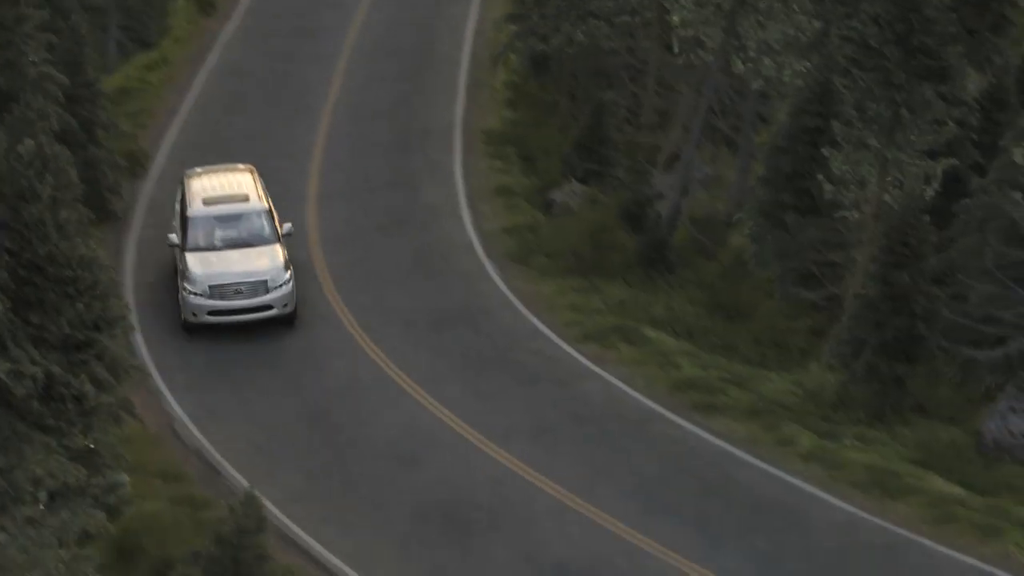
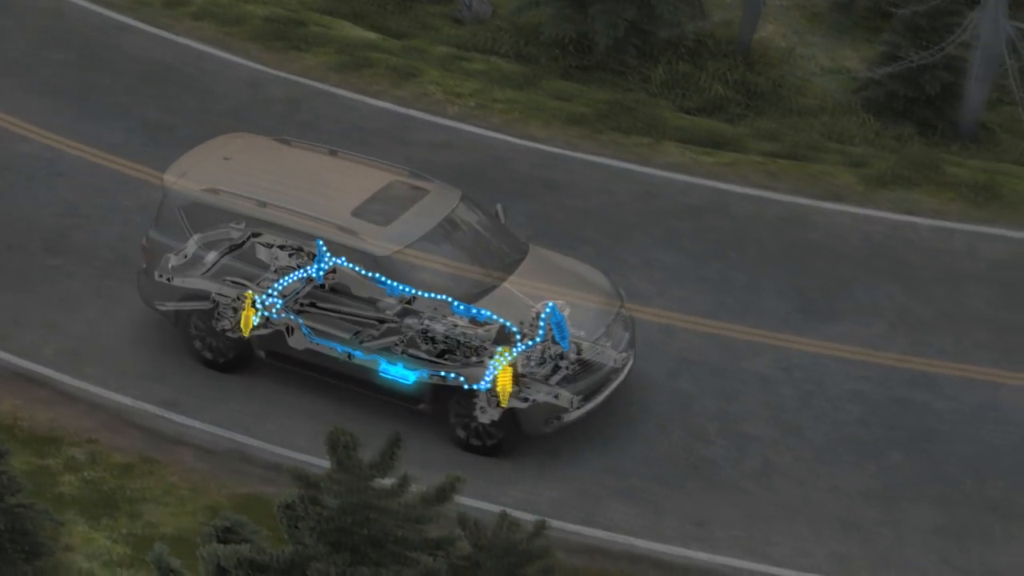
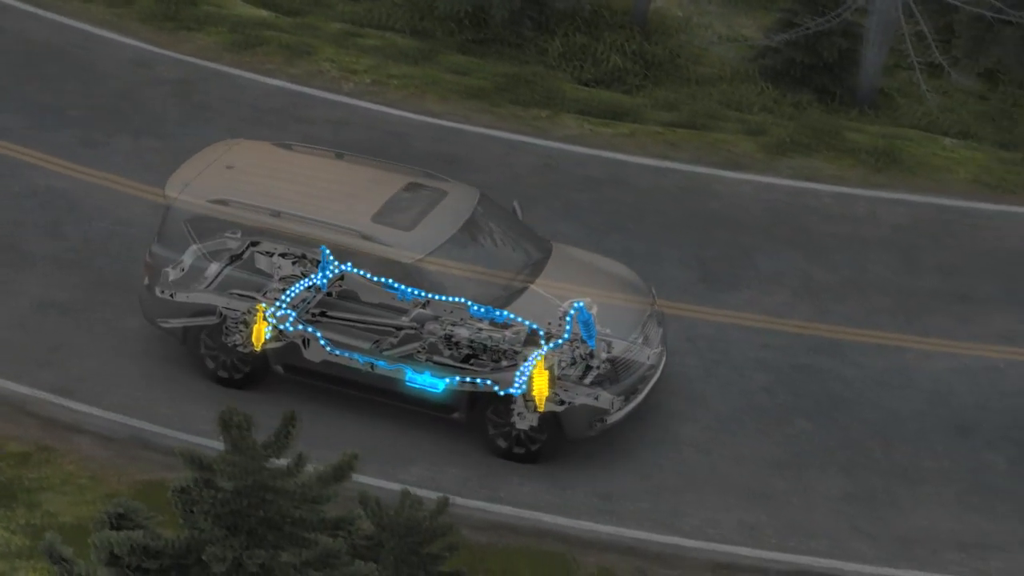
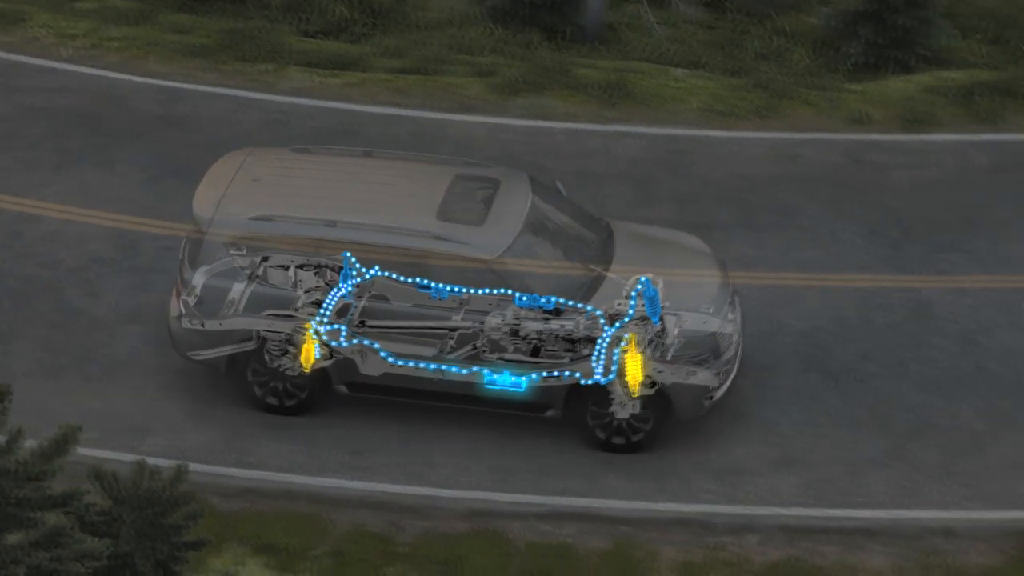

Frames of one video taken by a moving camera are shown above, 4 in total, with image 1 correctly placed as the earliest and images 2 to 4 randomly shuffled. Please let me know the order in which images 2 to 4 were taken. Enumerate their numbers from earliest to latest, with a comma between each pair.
2, 3, 4
